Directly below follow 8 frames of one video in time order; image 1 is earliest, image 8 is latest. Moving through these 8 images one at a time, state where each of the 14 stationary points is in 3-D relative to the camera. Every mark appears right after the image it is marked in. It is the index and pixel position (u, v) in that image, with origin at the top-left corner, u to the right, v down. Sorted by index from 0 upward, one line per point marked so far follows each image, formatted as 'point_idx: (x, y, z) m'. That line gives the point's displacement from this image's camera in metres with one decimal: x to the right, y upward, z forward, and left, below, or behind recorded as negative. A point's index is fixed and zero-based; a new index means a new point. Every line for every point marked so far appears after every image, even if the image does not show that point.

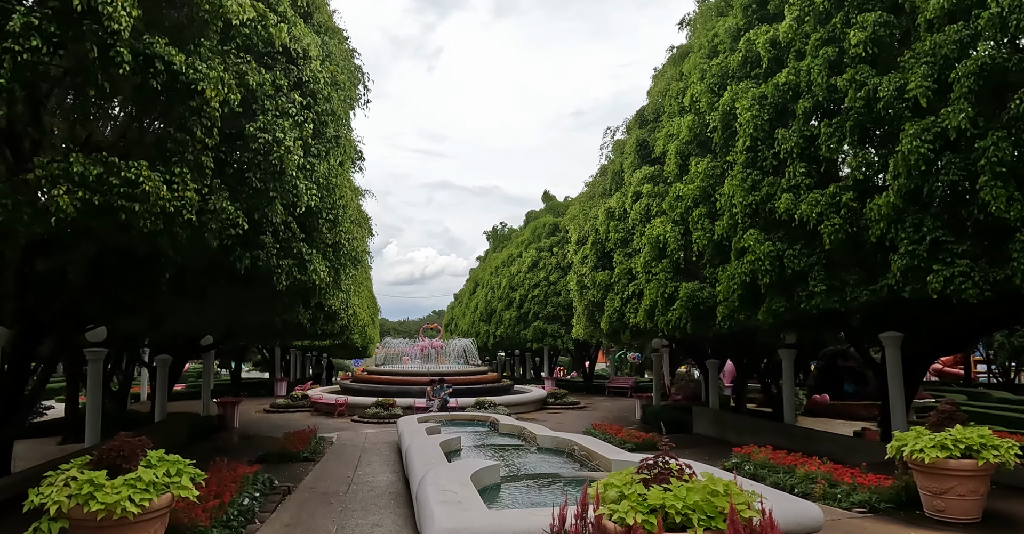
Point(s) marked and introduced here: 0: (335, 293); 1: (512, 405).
0: (-2.6, -0.3, +8.6) m
1: (0.0, -4.4, +19.3) m
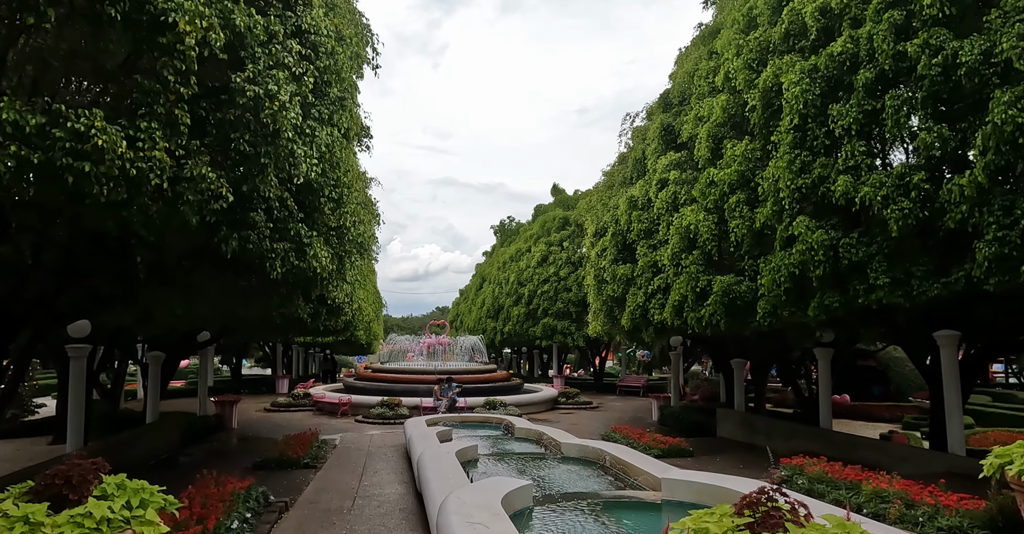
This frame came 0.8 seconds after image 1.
0: (-2.3, -0.2, +7.8) m
1: (+0.3, -4.3, +18.5) m
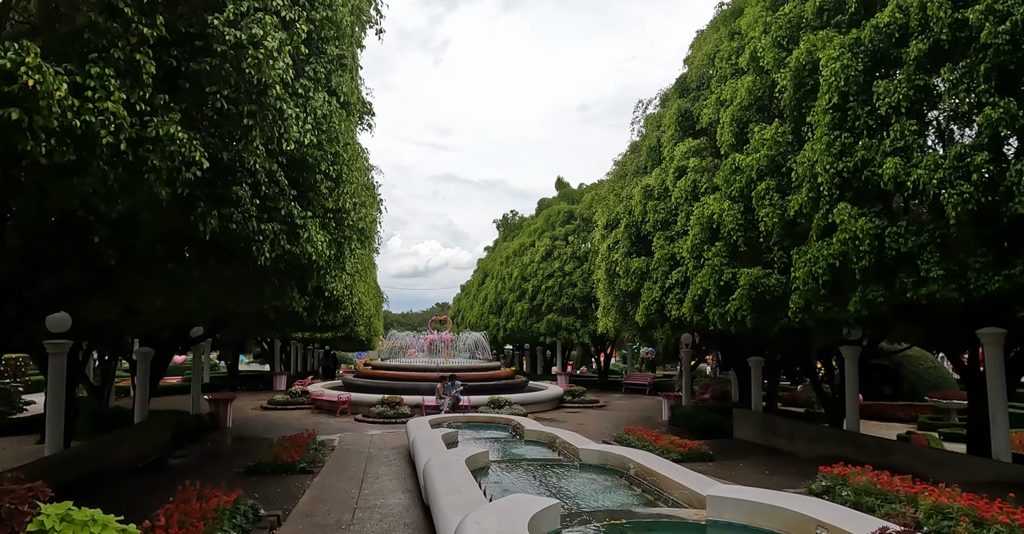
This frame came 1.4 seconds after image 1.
0: (-2.1, 0.0, +7.2) m
1: (+0.5, -4.1, +17.9) m
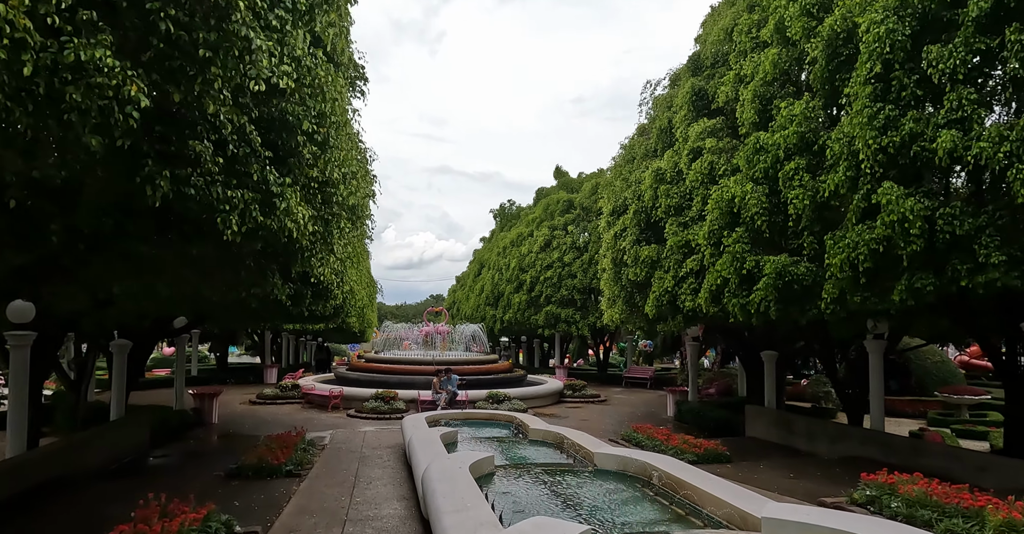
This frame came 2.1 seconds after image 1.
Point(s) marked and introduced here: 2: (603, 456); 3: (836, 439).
0: (-2.0, +0.1, +6.5) m
1: (+0.5, -3.8, +17.2) m
2: (+1.0, -2.0, +6.4) m
3: (+5.2, -2.8, +9.7) m
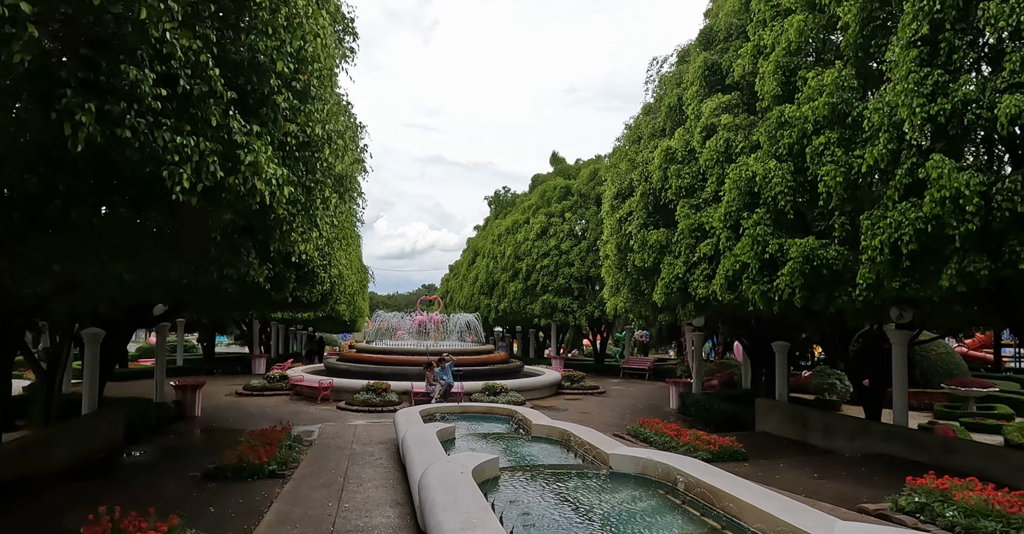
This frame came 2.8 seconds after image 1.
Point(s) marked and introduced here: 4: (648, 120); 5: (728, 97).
0: (-2.0, +0.3, +5.8) m
1: (+0.4, -3.4, +16.6) m
2: (+1.0, -1.8, +5.8) m
3: (+5.2, -2.6, +9.1) m
4: (+2.7, +2.9, +11.9) m
5: (+3.4, +2.7, +9.4) m
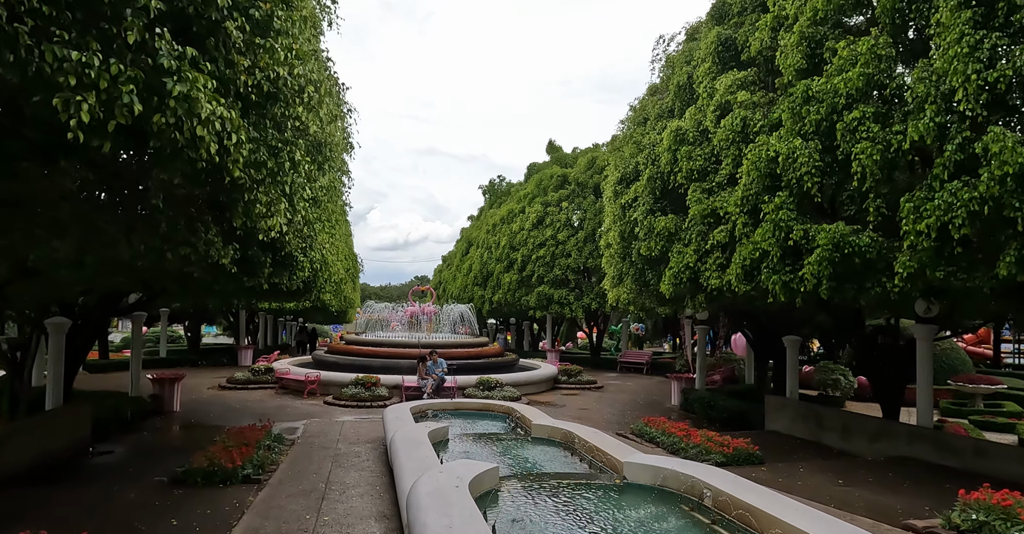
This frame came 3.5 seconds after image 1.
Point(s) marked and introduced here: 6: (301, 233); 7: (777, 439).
0: (-1.9, +0.5, +5.1) m
1: (+0.2, -3.1, +16.0) m
2: (+1.0, -1.7, +5.2) m
3: (+5.2, -2.4, +8.6) m
4: (+2.7, +3.1, +11.2) m
5: (+3.4, +2.8, +8.7) m
6: (-2.5, +0.4, +7.0) m
7: (+4.3, -2.8, +9.7) m
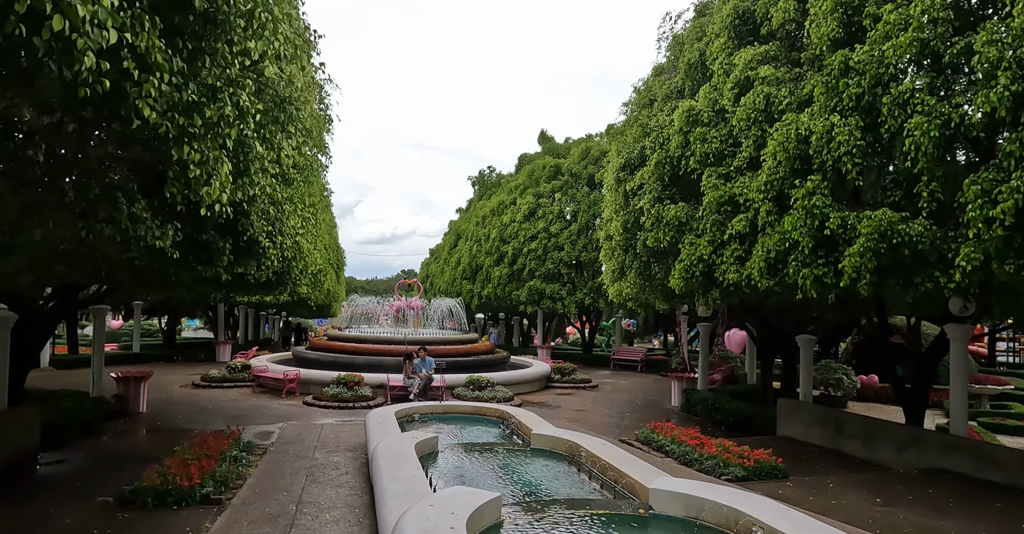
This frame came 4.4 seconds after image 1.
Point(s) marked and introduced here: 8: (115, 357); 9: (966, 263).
0: (-1.9, +0.6, +4.2) m
1: (0.0, -3.0, +15.2) m
2: (+1.1, -1.6, +4.4) m
3: (+5.2, -2.3, +7.9) m
4: (+2.6, +3.2, +10.4) m
5: (+3.4, +2.9, +7.9) m
6: (-2.5, +0.5, +6.1) m
7: (+4.2, -2.7, +9.0) m
8: (-12.5, -2.8, +18.9) m
9: (+3.8, 0.0, +5.0) m
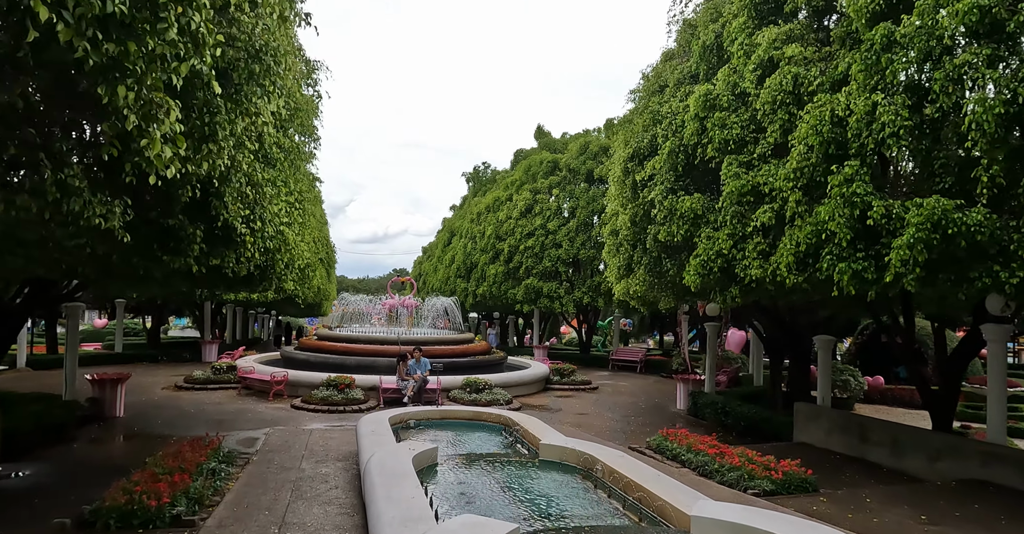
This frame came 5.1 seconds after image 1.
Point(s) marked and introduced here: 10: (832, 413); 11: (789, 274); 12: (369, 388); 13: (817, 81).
0: (-1.8, +0.6, +3.6) m
1: (0.0, -2.9, +14.6) m
2: (+1.2, -1.6, +3.8) m
3: (+5.2, -2.3, +7.3) m
4: (+2.6, +3.3, +9.8) m
5: (+3.4, +3.0, +7.3) m
6: (-2.4, +0.6, +5.5) m
7: (+4.2, -2.6, +8.4) m
8: (-12.6, -2.7, +18.1) m
9: (+3.9, +0.1, +4.4) m
10: (+4.8, -2.2, +8.9) m
11: (+3.0, -0.1, +6.5) m
12: (-3.2, -2.7, +13.5) m
13: (+3.3, +2.0, +6.5) m
